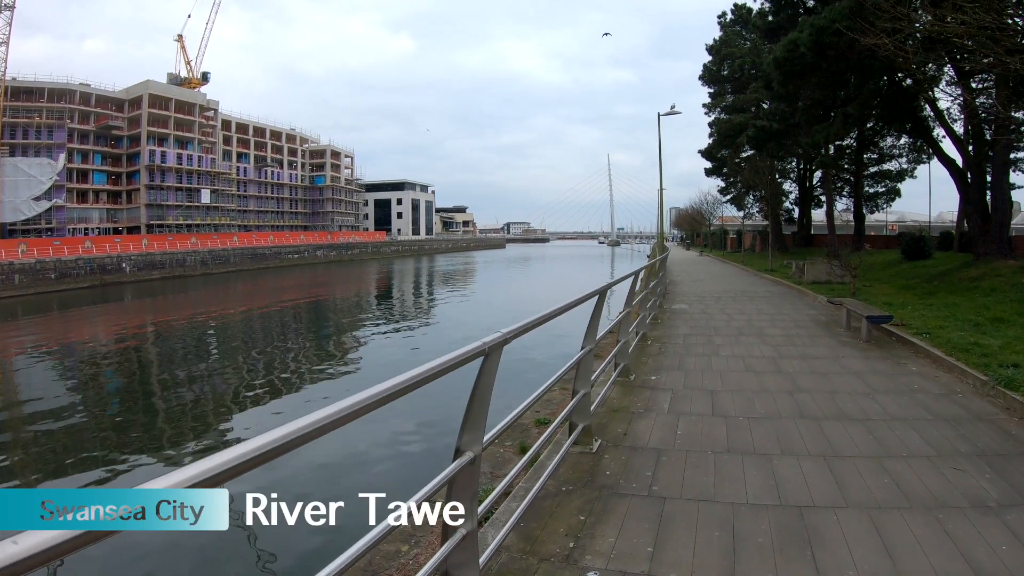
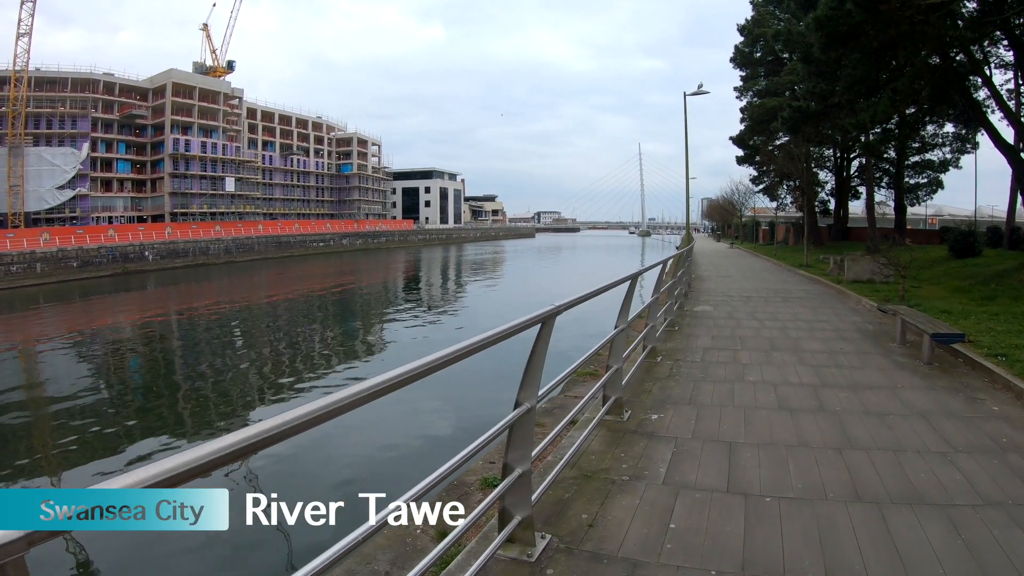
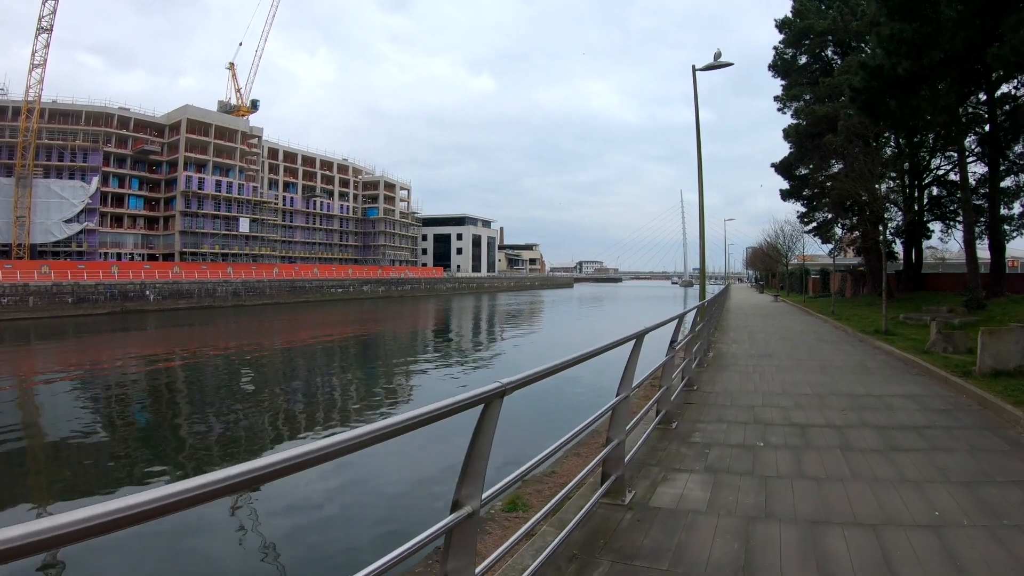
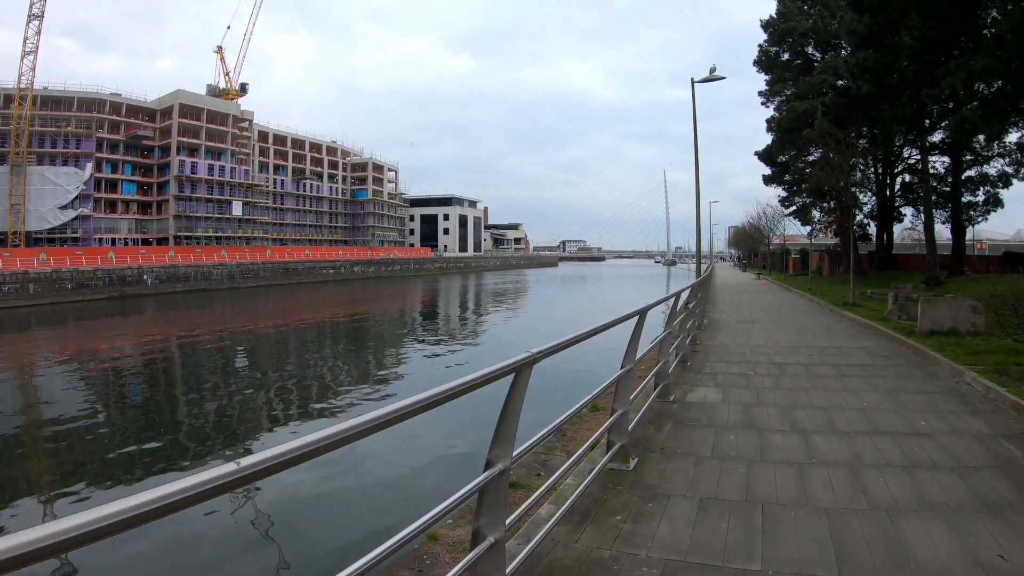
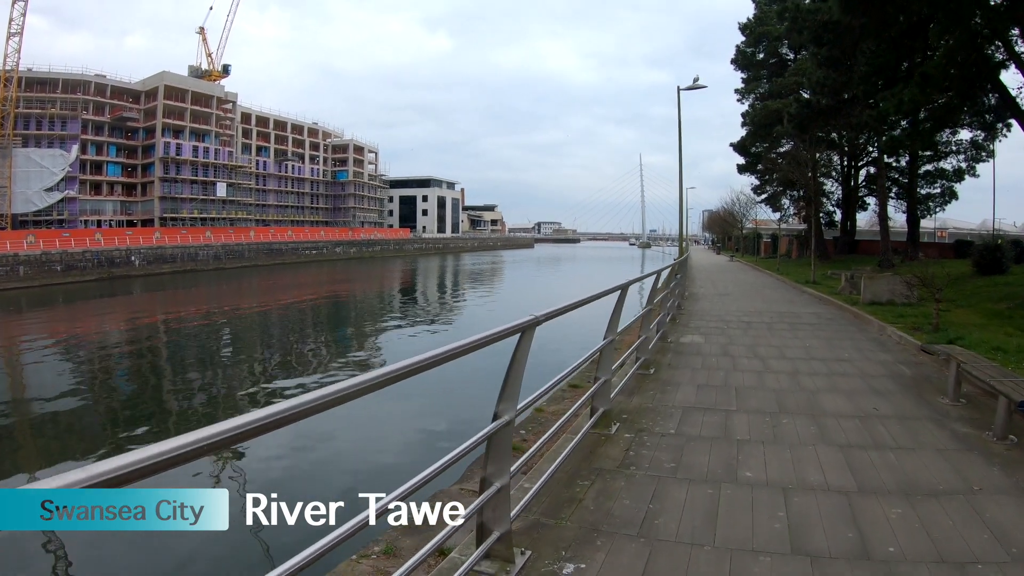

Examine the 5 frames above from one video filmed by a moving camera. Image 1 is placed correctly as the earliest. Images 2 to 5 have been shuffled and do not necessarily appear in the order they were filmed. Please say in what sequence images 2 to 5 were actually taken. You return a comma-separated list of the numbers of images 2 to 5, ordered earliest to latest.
2, 5, 4, 3
